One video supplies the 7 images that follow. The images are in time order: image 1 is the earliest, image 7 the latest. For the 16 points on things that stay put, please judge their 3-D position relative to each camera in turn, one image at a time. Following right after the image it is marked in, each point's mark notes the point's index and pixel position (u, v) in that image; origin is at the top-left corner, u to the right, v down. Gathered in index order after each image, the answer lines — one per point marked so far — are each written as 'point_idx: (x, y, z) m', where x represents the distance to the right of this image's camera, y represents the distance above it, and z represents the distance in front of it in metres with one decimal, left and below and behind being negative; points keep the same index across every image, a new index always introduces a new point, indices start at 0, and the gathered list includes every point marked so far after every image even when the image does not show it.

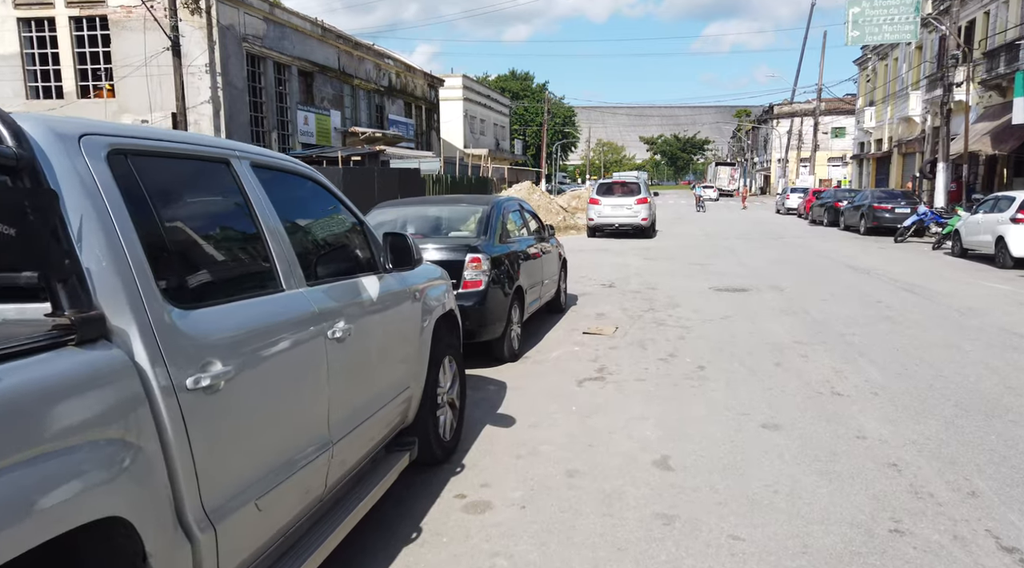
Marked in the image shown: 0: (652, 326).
0: (+1.6, -0.5, +8.7) m
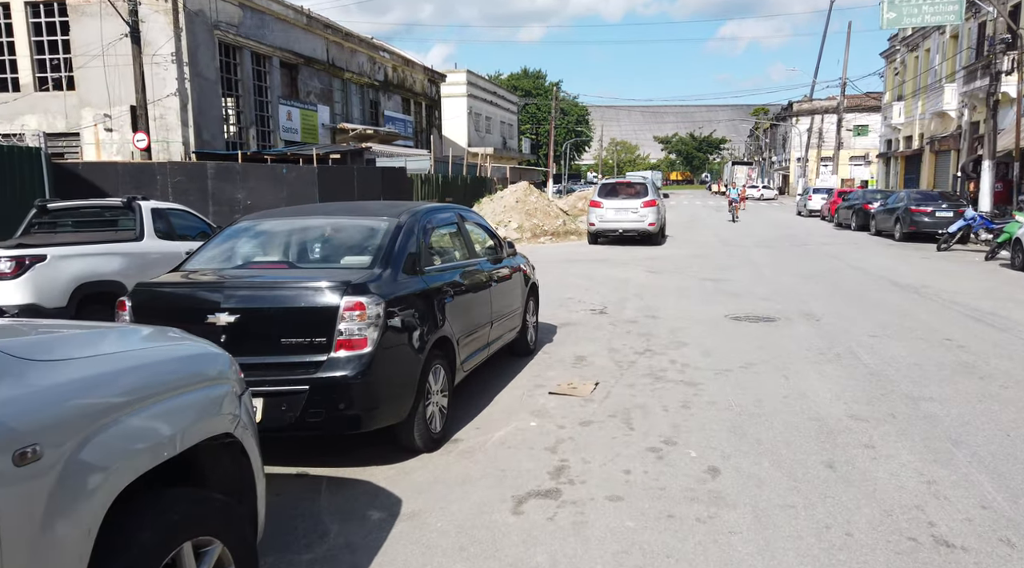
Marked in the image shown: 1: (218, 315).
0: (+1.1, -0.8, +6.3) m
1: (-1.6, -0.2, +4.1) m
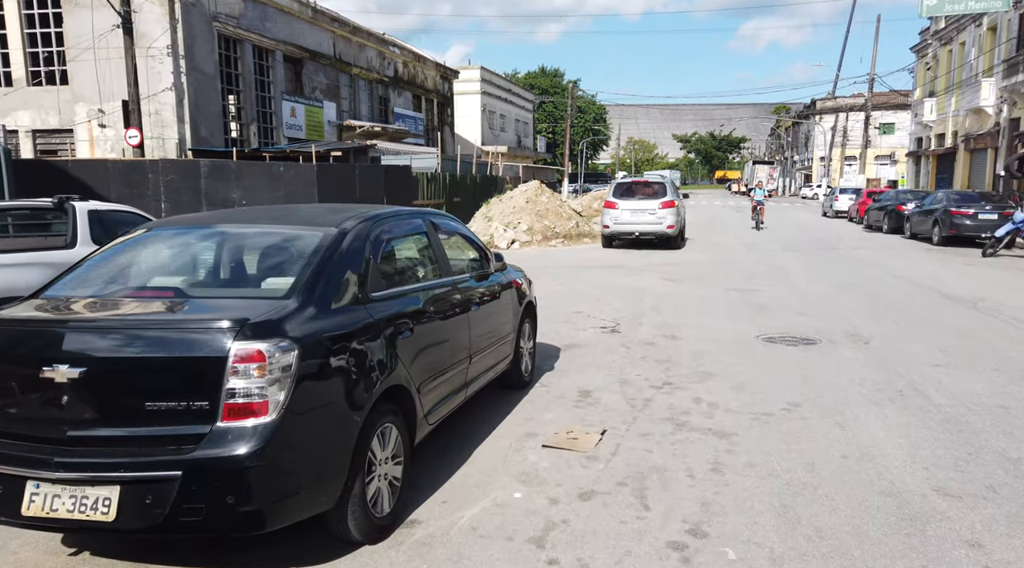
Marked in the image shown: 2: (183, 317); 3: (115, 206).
0: (+1.0, -1.0, +5.1) m
1: (-1.8, -0.3, +2.9) m
2: (-1.3, -0.1, +3.0) m
3: (-4.0, +0.8, +7.5) m
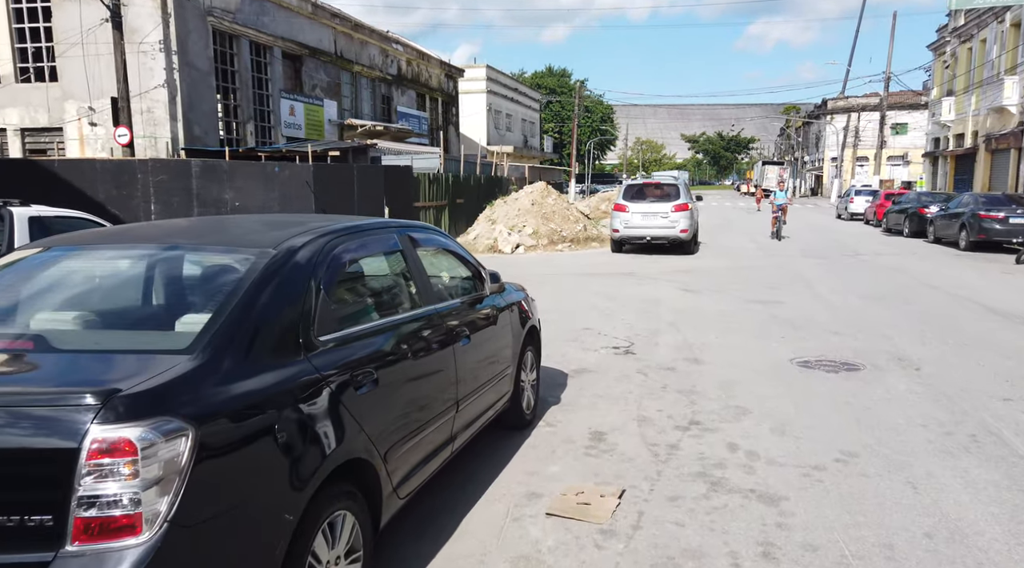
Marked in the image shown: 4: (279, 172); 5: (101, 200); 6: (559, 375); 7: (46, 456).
0: (+1.0, -1.1, +4.1) m
1: (-1.8, -0.5, +2.0) m
2: (-1.3, -0.3, +2.1) m
3: (-4.0, +0.6, +6.6) m
4: (-6.0, +2.9, +19.3) m
5: (-10.5, +2.1, +19.1) m
6: (+0.4, -0.8, +6.7) m
7: (-1.2, -0.4, +2.0) m
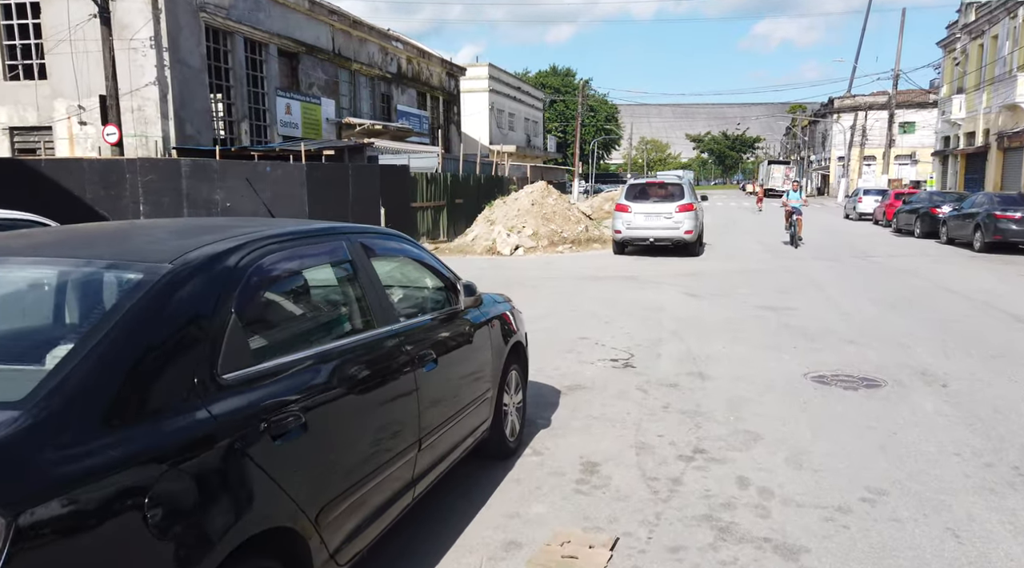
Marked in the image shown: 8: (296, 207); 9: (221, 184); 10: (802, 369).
0: (+0.9, -1.2, +3.6) m
1: (-1.9, -0.5, +1.5) m
2: (-1.5, -0.3, +1.6) m
3: (-4.1, +0.6, +6.0) m
4: (-6.0, +2.8, +18.8) m
5: (-10.5, +2.1, +18.6) m
6: (+0.3, -0.9, +6.1) m
7: (-1.4, -0.5, +1.4) m
8: (-5.4, +2.0, +18.9) m
9: (-7.2, +2.5, +18.6) m
10: (+2.6, -0.8, +6.7) m
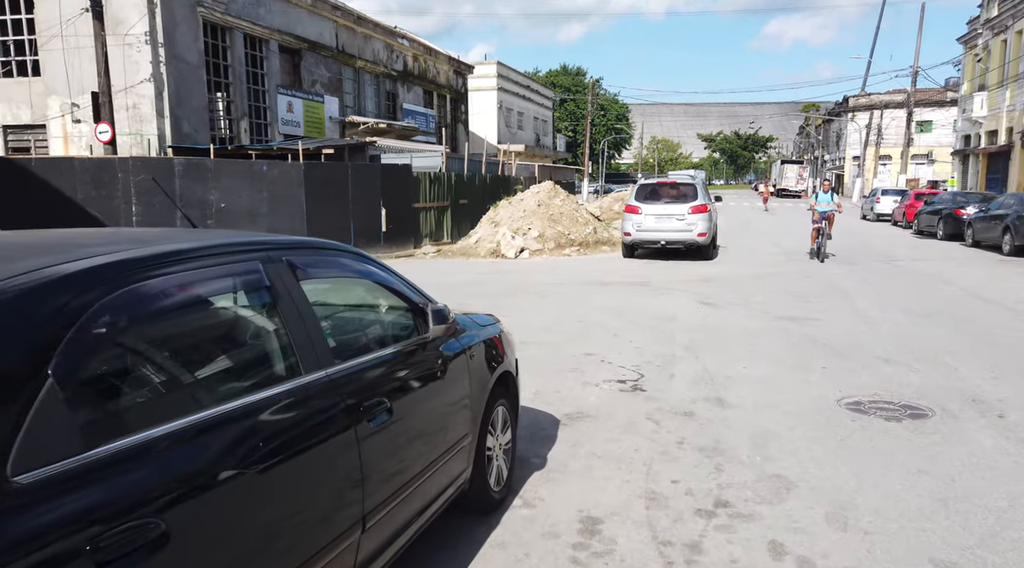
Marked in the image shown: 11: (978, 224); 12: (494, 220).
0: (+0.8, -1.3, +2.8) m
1: (-2.1, -0.6, +0.8) m
2: (-1.6, -0.4, +0.8) m
3: (-4.1, +0.5, +5.3) m
4: (-5.9, +2.7, +18.1) m
5: (-10.4, +2.0, +18.0) m
6: (+0.3, -1.0, +5.4) m
7: (-1.5, -0.6, +0.7) m
8: (-5.3, +1.9, +18.3) m
9: (-7.1, +2.4, +17.9) m
10: (+2.5, -0.9, +5.9) m
11: (+12.1, +1.6, +19.4) m
12: (-0.4, +1.7, +19.6) m
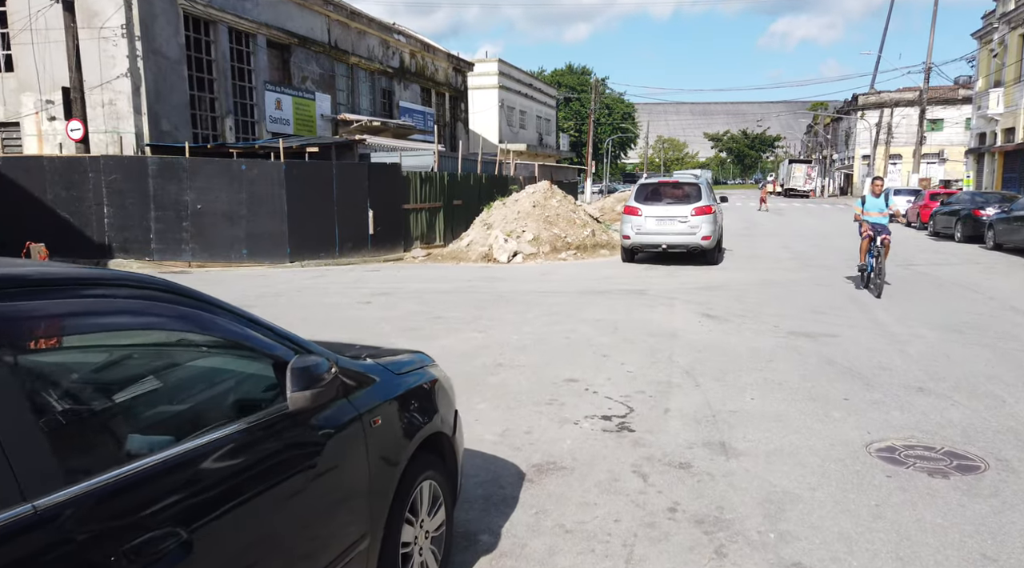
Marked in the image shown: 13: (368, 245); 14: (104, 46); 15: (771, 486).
0: (+0.5, -1.4, +1.8) m
1: (-2.4, -0.8, -0.2) m
2: (-1.9, -0.6, -0.2) m
3: (-4.4, +0.3, +4.3) m
4: (-6.1, +2.6, +17.1) m
5: (-10.6, +1.9, +17.1) m
6: (0.0, -1.1, +4.3) m
7: (-1.8, -0.7, -0.3) m
8: (-5.5, +1.7, +17.3) m
9: (-7.3, +2.3, +16.9) m
10: (+2.3, -1.0, +4.9) m
11: (+11.9, +1.4, +18.3) m
12: (-0.6, +1.5, +18.5) m
13: (-3.7, +1.0, +19.2) m
14: (-10.4, +6.1, +19.2) m
15: (+1.4, -1.1, +4.1) m
